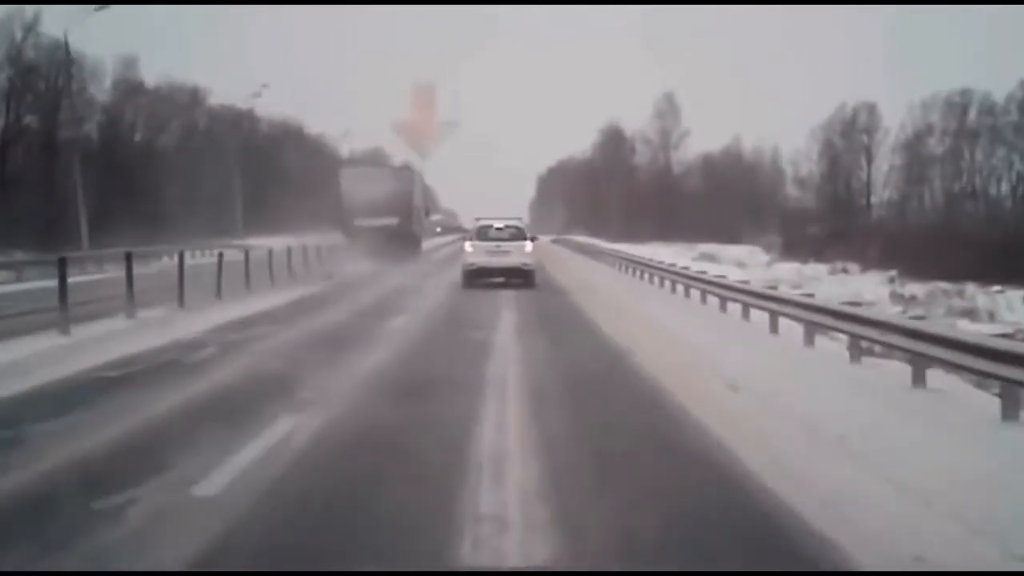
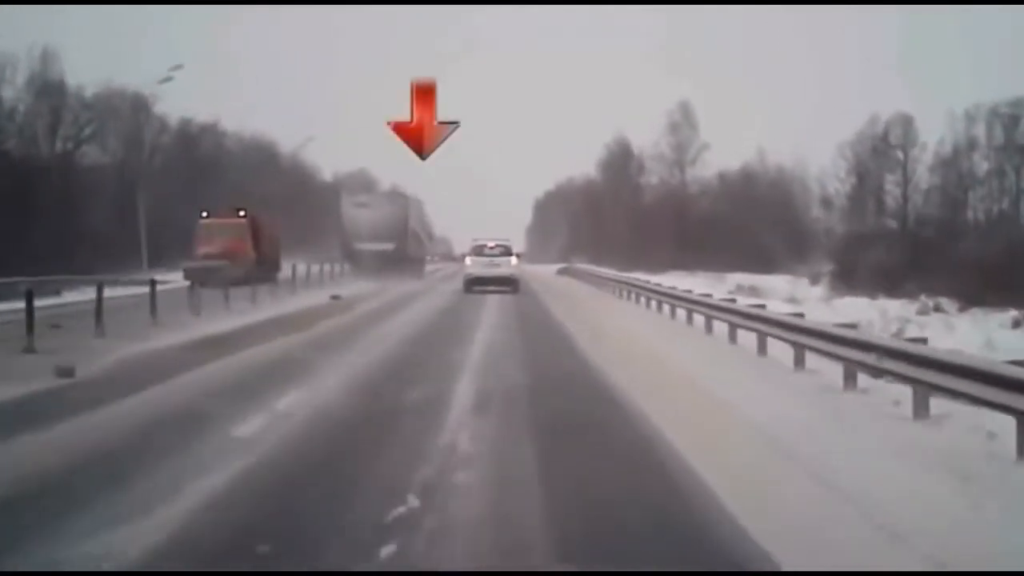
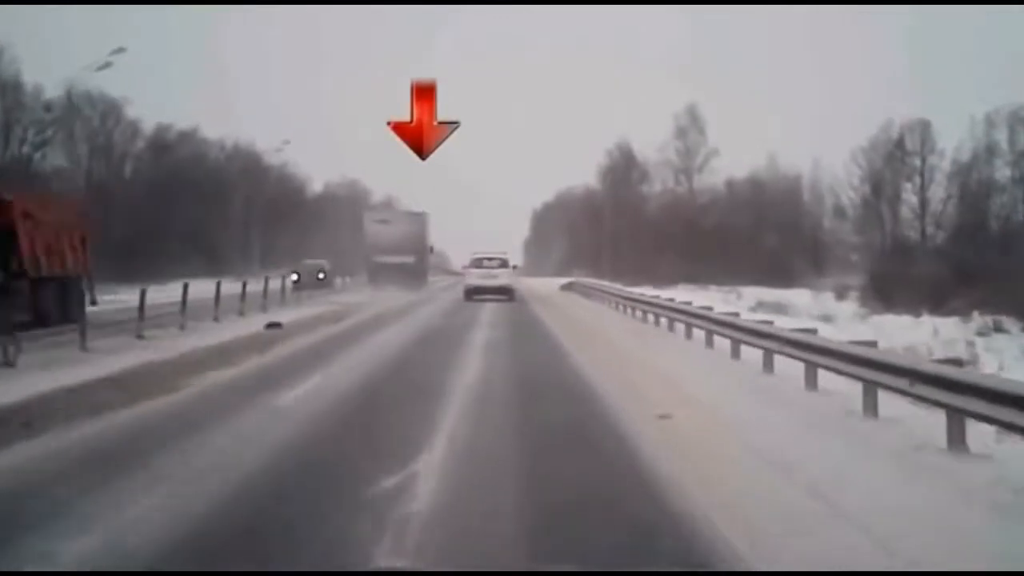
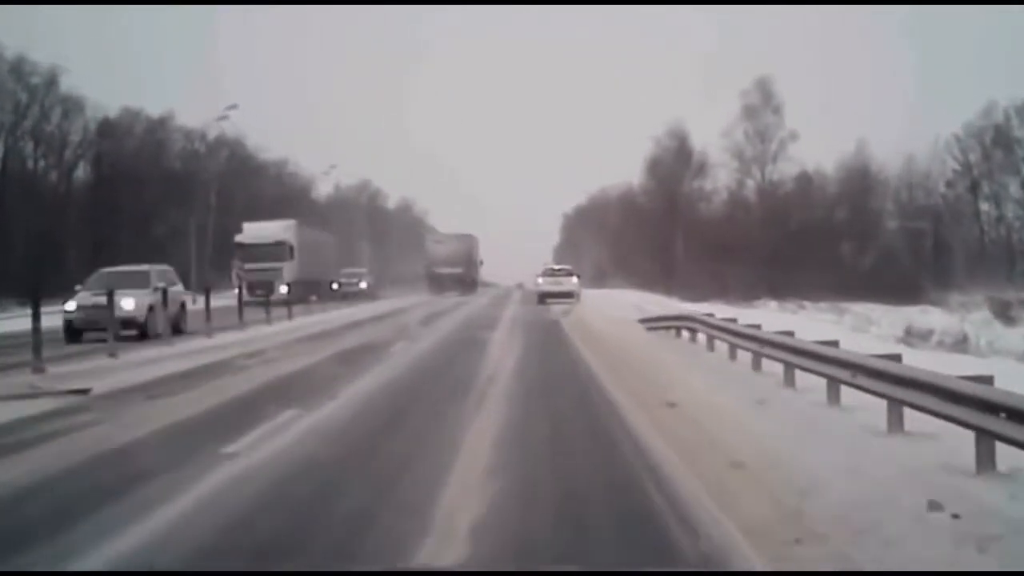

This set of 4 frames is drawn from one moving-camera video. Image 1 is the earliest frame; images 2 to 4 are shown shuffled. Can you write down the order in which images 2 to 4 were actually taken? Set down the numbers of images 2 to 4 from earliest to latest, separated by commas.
2, 3, 4
